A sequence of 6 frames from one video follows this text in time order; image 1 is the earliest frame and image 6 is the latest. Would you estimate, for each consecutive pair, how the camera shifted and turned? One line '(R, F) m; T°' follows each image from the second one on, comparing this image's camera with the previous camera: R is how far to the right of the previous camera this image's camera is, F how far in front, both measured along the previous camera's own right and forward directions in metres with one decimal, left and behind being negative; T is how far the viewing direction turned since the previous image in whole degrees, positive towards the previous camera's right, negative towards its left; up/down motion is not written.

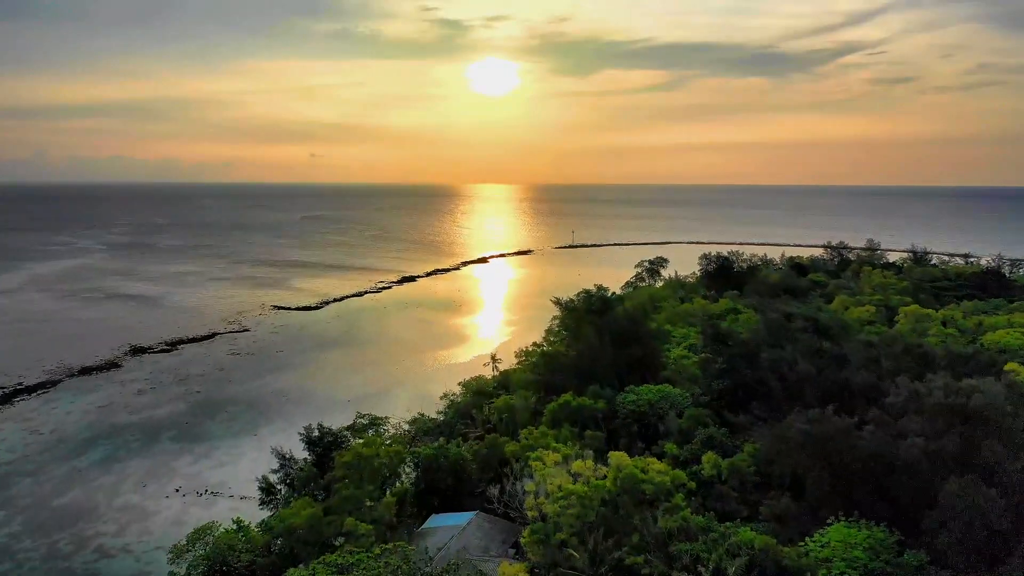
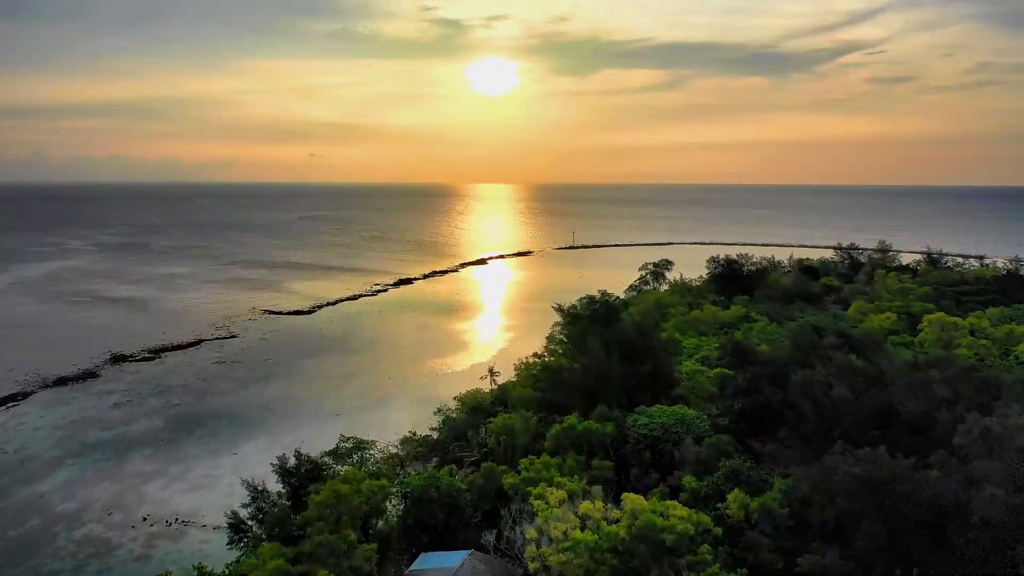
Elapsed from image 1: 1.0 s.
(0.0, +1.7) m; 0°
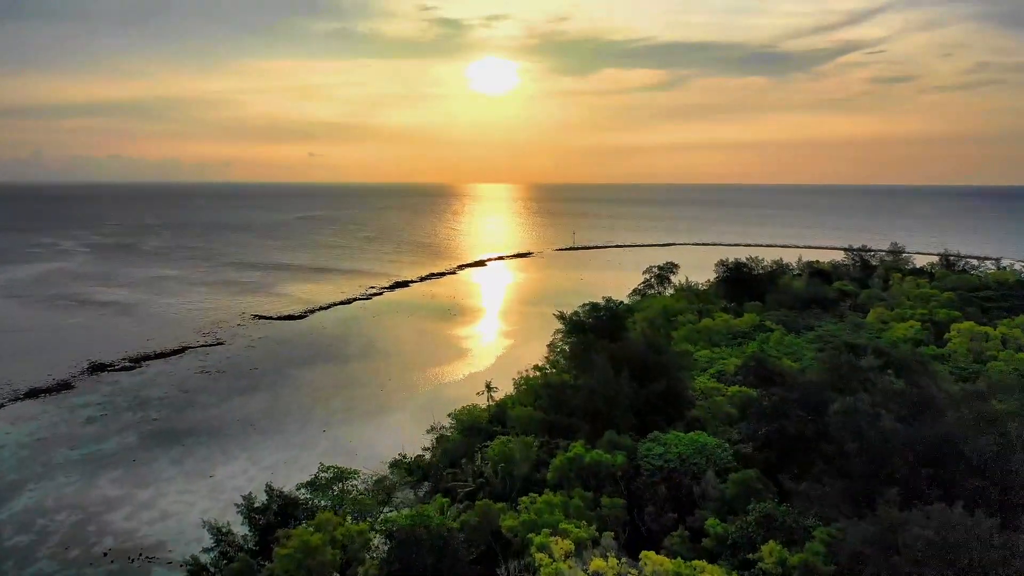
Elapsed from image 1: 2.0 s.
(0.0, +1.7) m; 0°
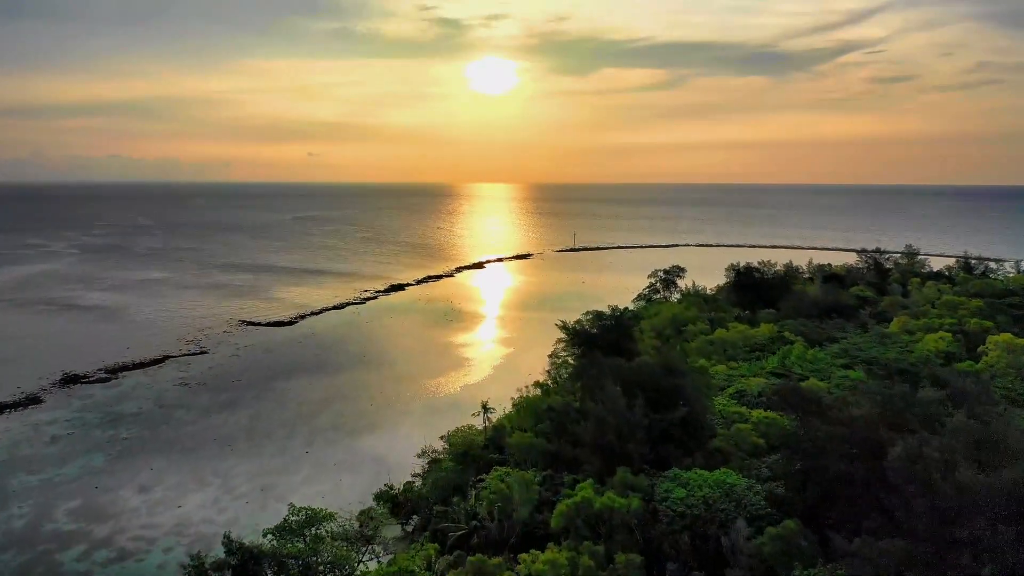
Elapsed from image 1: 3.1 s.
(0.0, +1.9) m; 0°
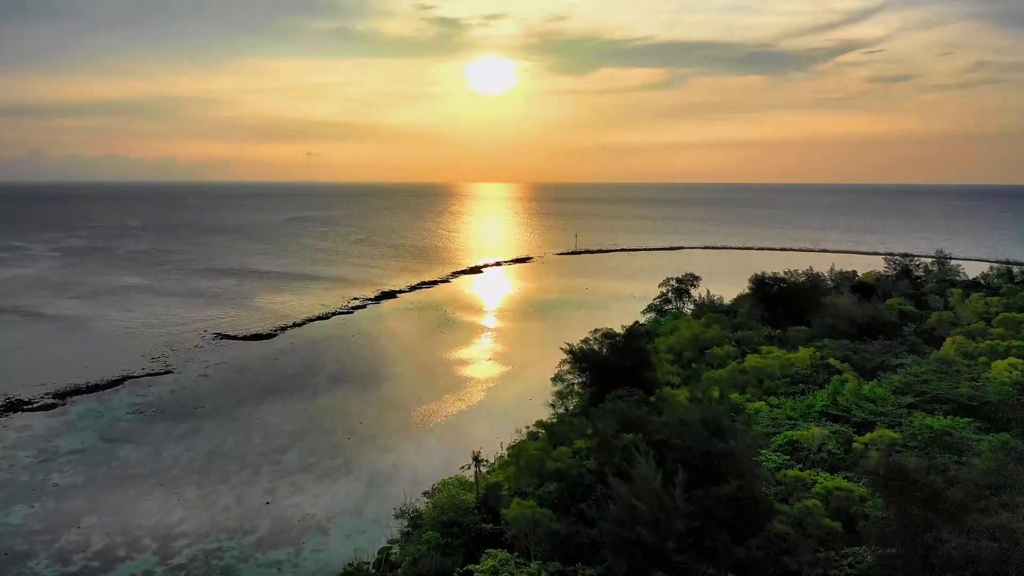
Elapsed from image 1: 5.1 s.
(0.0, +3.6) m; 0°
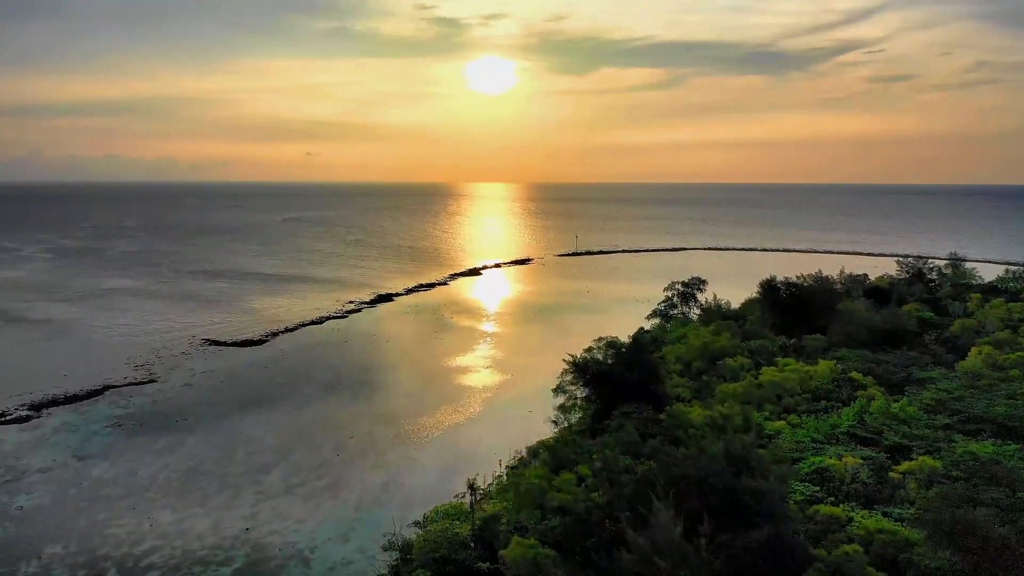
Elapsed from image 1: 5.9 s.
(0.0, +1.4) m; 0°
